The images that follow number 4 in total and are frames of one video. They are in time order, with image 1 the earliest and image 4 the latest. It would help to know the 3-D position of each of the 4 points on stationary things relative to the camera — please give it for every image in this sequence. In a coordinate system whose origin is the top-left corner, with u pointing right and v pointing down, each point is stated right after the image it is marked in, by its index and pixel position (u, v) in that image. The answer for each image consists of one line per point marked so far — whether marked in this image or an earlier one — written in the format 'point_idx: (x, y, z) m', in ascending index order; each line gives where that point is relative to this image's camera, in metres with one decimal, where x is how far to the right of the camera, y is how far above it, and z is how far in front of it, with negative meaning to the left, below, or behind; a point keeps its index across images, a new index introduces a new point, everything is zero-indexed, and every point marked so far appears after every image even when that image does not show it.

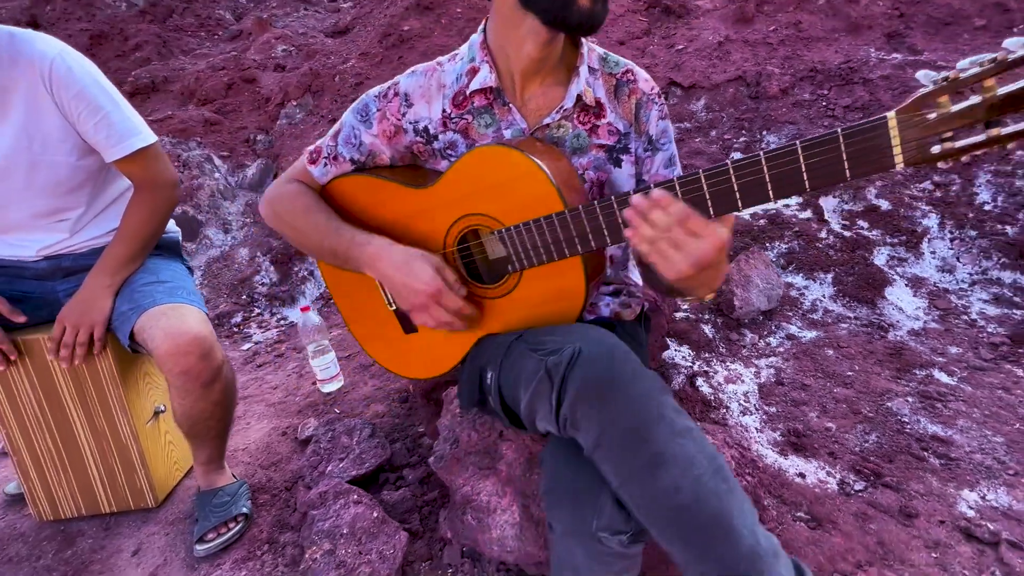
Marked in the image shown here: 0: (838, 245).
0: (+2.0, +0.3, +2.9) m
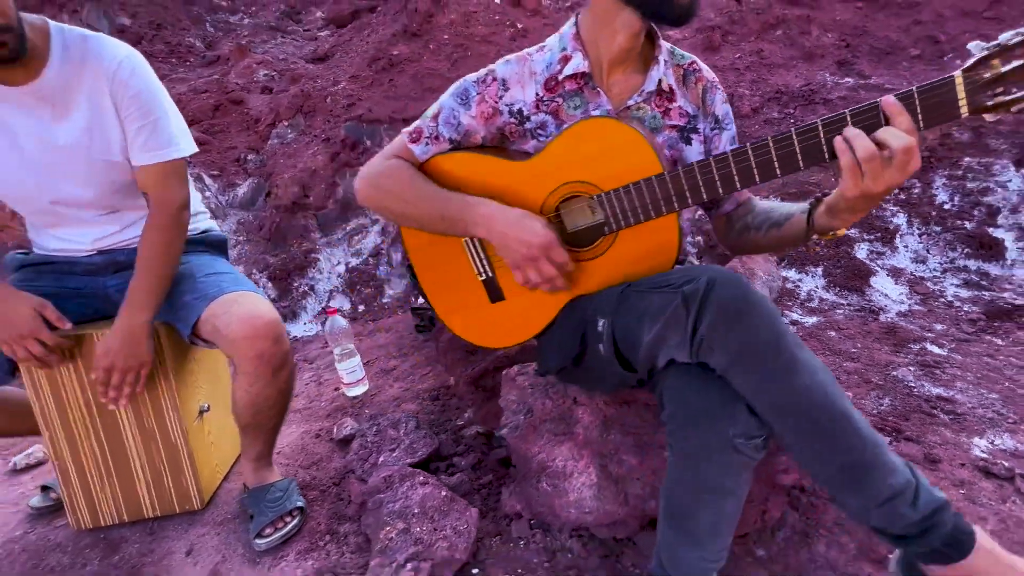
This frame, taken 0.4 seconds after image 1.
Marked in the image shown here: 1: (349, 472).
0: (+2.1, +0.3, +3.2) m
1: (-0.7, -0.8, +2.0) m
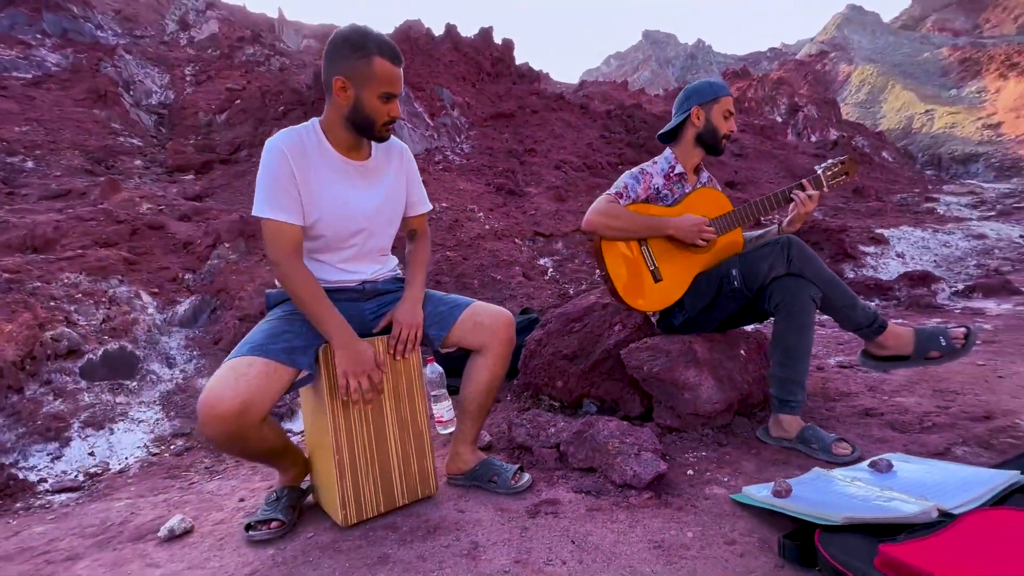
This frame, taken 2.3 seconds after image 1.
0: (+2.0, -0.1, +5.1) m
1: (+0.1, -0.9, +2.7) m
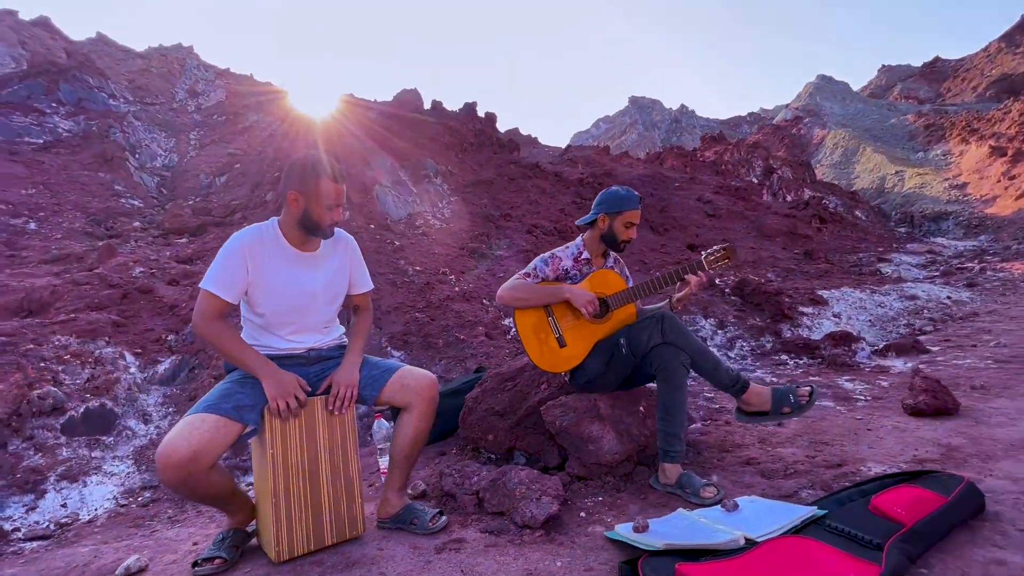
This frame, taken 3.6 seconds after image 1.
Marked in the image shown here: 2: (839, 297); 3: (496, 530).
0: (+1.5, -0.8, +5.6) m
1: (-0.4, -1.3, +3.0) m
2: (+5.4, -0.2, +7.7) m
3: (-0.1, -1.3, +2.6) m
